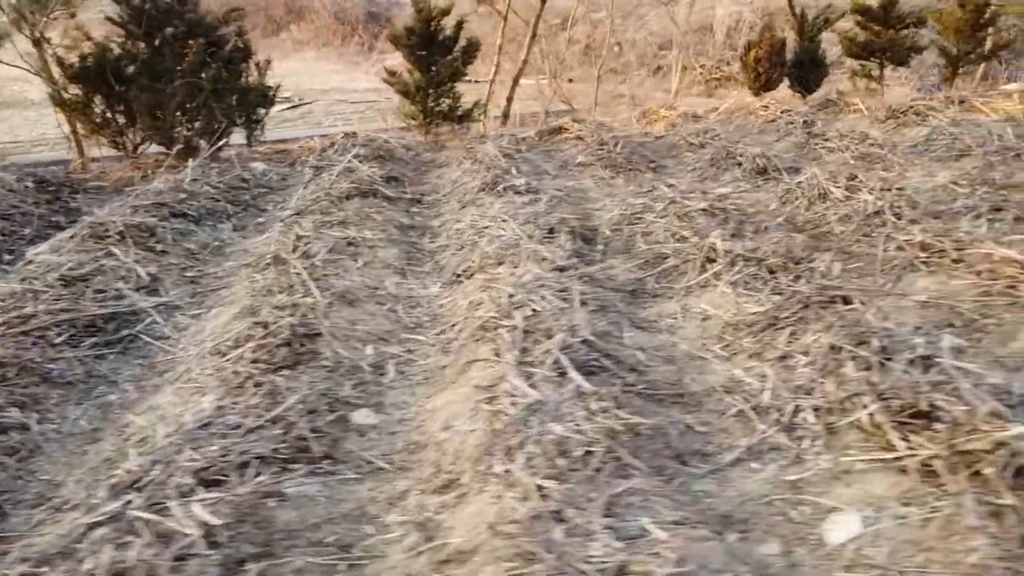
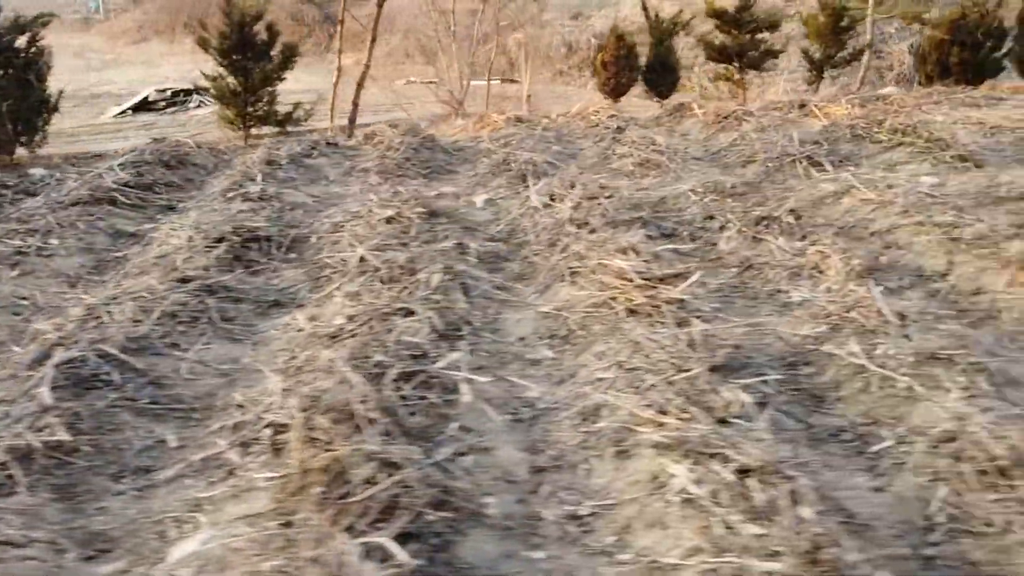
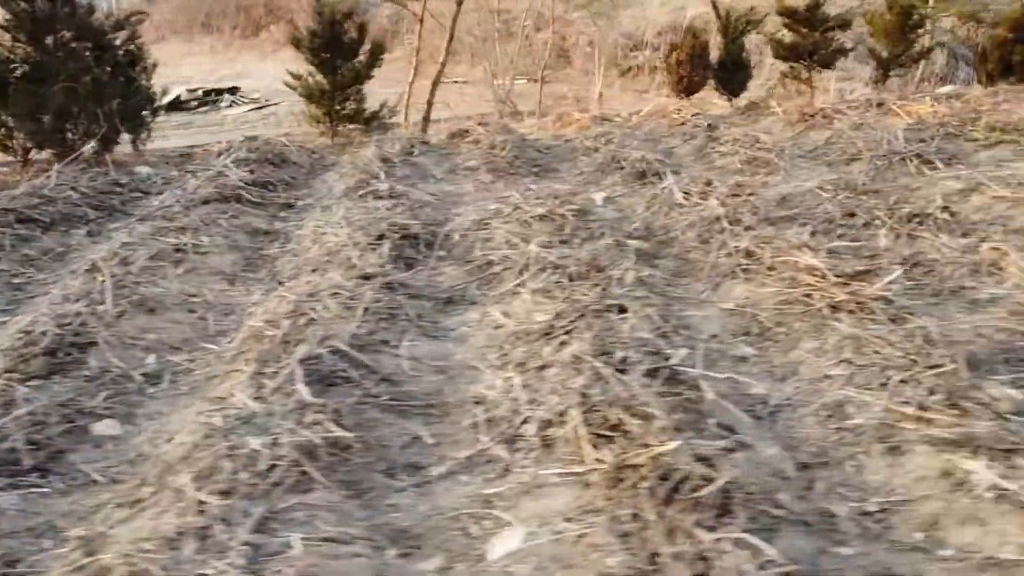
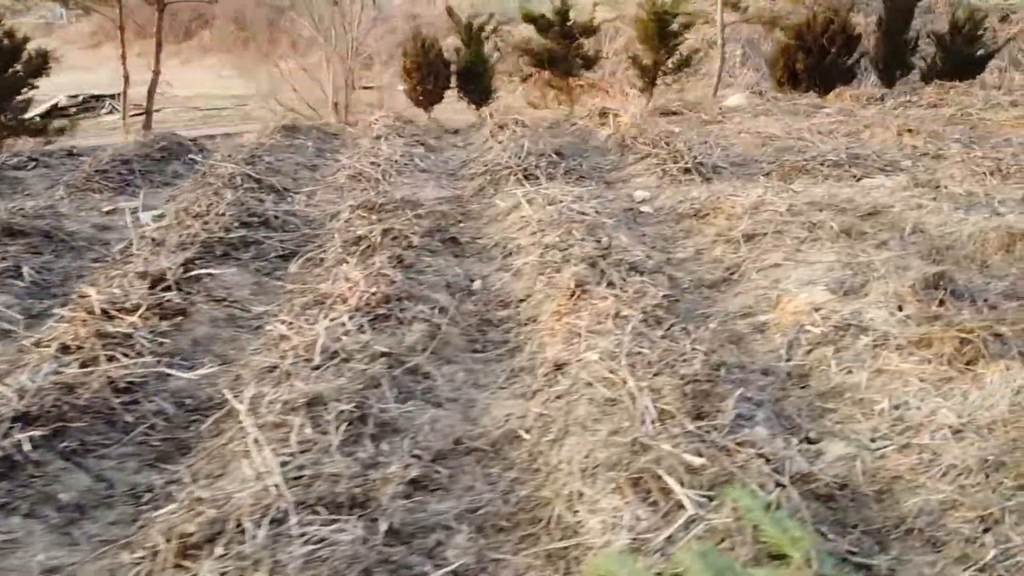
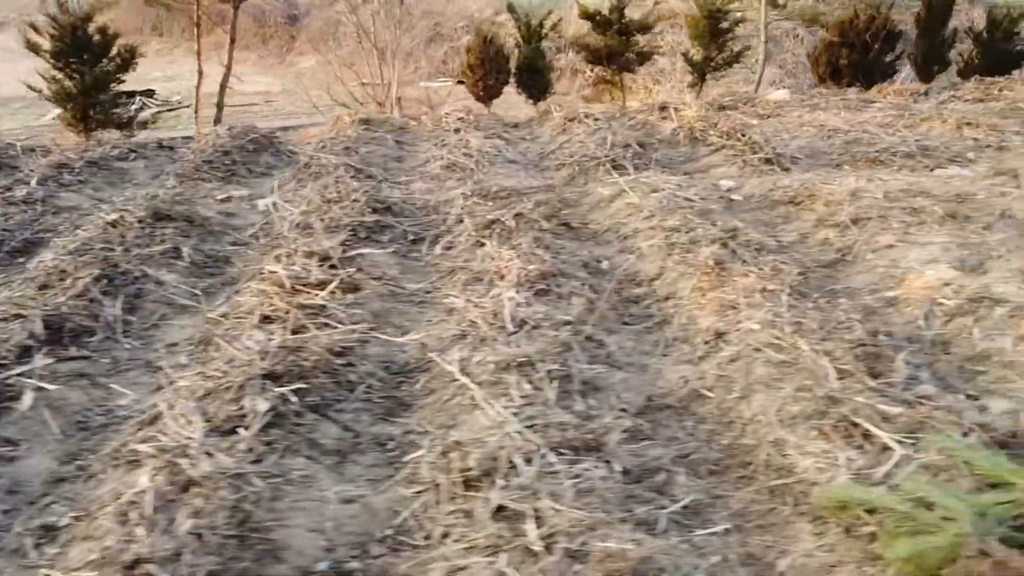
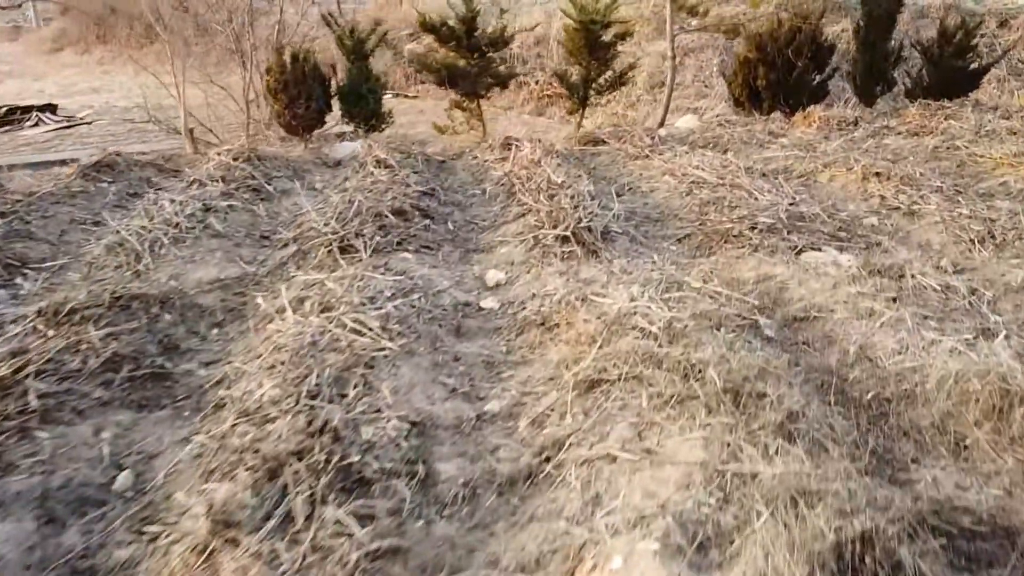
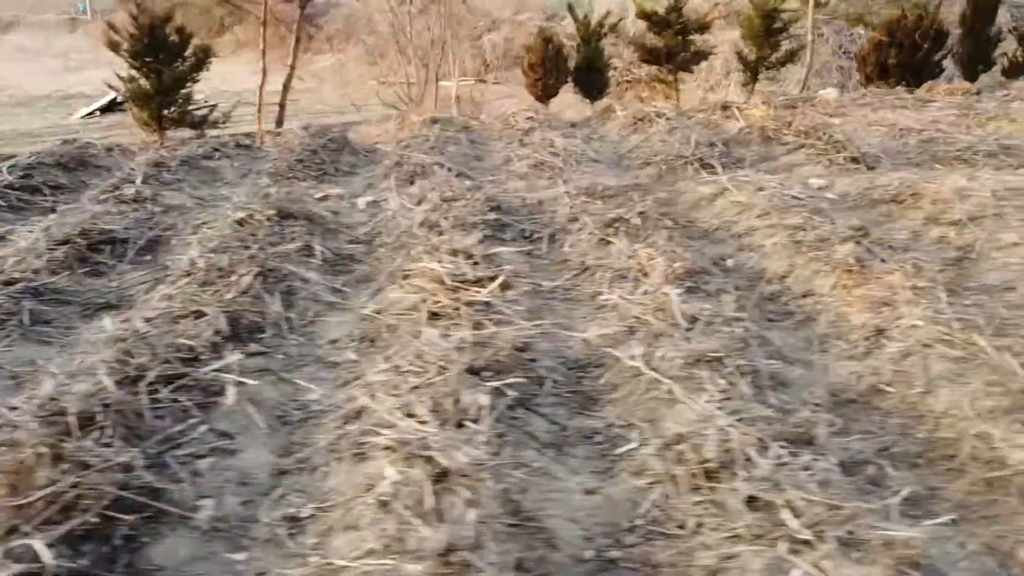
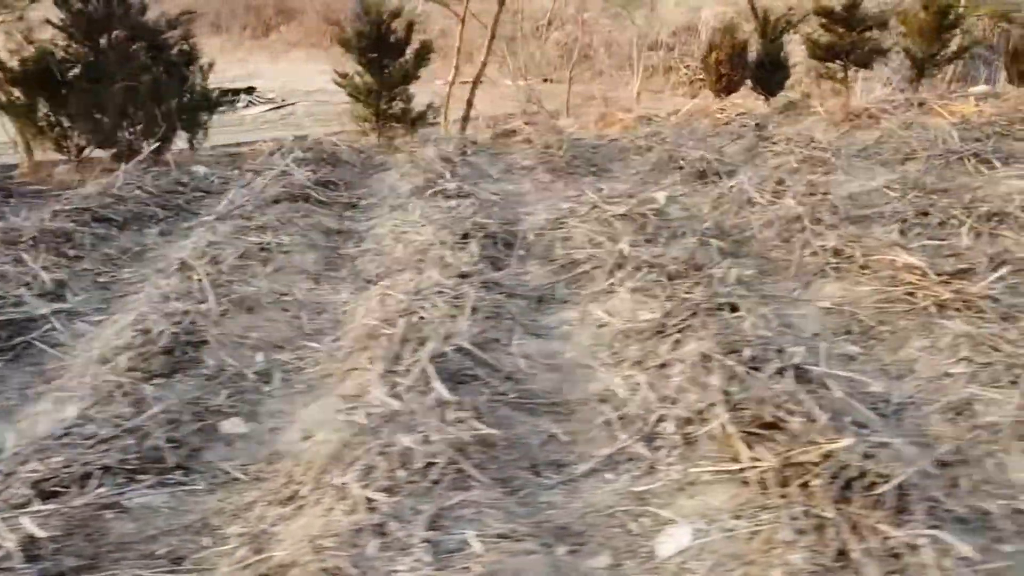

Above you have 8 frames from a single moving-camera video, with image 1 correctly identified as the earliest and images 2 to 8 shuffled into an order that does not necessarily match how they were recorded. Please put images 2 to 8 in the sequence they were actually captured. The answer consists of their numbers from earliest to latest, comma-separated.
8, 3, 2, 7, 5, 4, 6
